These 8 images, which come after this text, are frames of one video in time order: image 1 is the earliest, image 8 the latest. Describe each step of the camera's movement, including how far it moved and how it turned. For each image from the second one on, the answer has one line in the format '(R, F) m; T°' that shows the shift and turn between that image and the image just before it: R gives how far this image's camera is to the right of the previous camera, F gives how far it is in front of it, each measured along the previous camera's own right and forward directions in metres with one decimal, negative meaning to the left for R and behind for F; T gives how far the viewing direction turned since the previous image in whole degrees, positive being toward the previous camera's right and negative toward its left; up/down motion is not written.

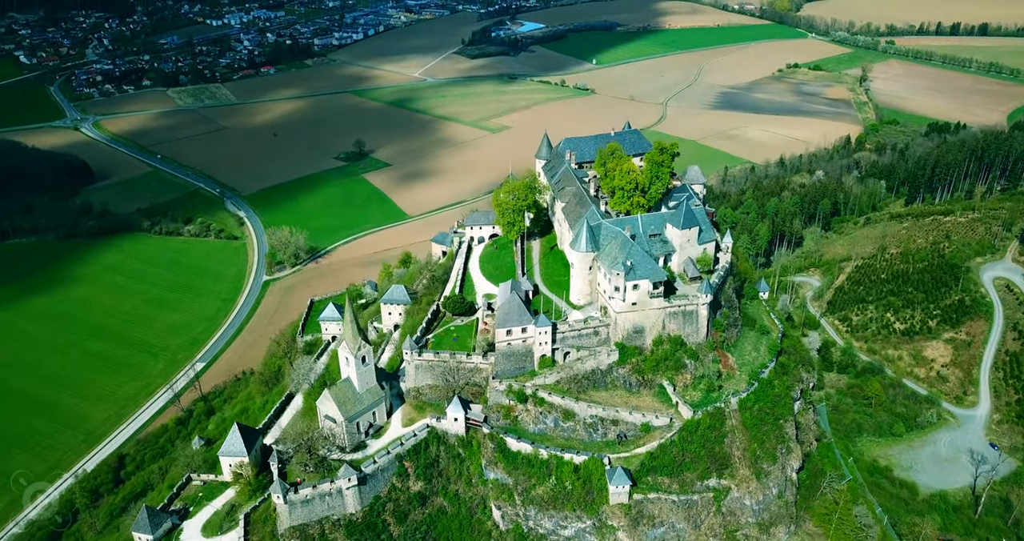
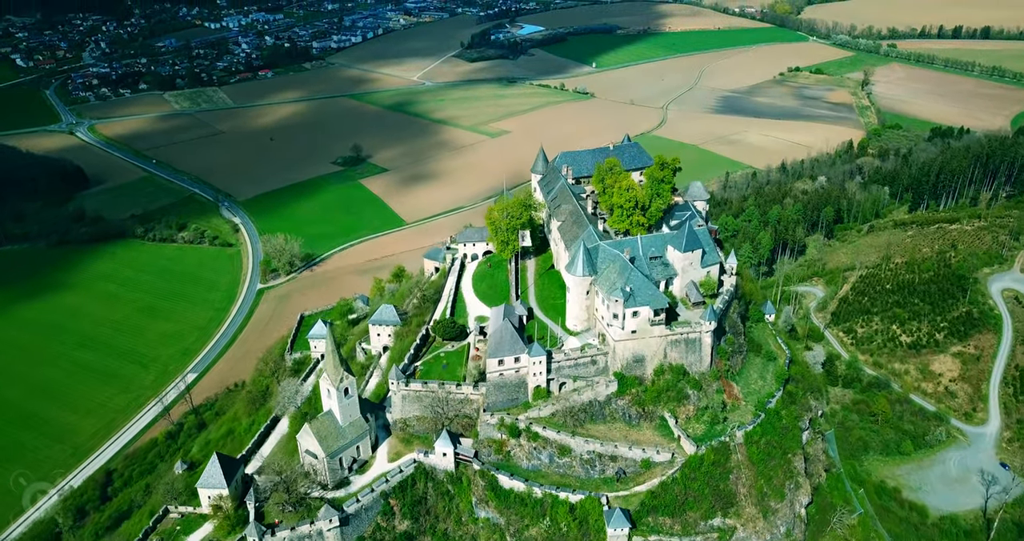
(+0.2, +1.3) m; 0°
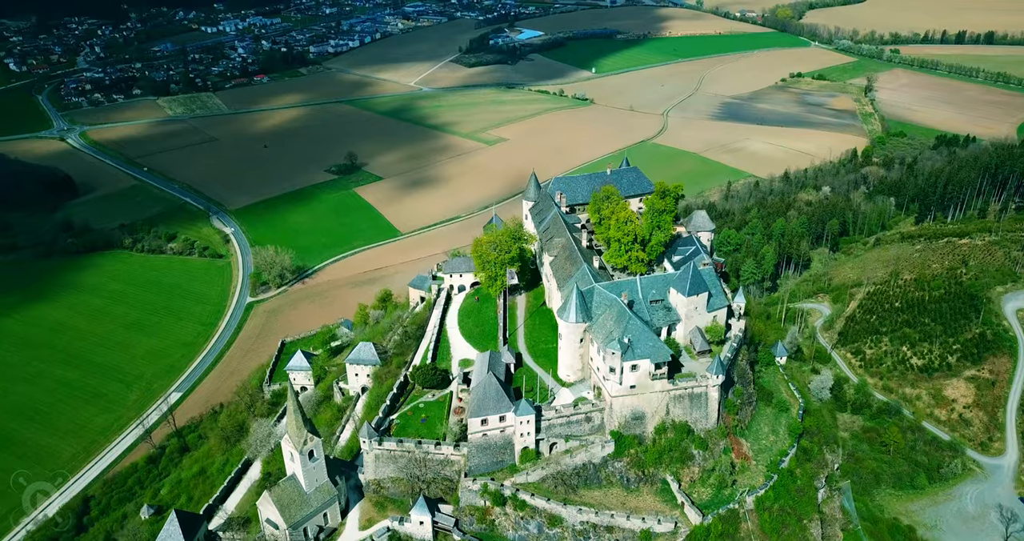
(+0.4, +2.2) m; 0°
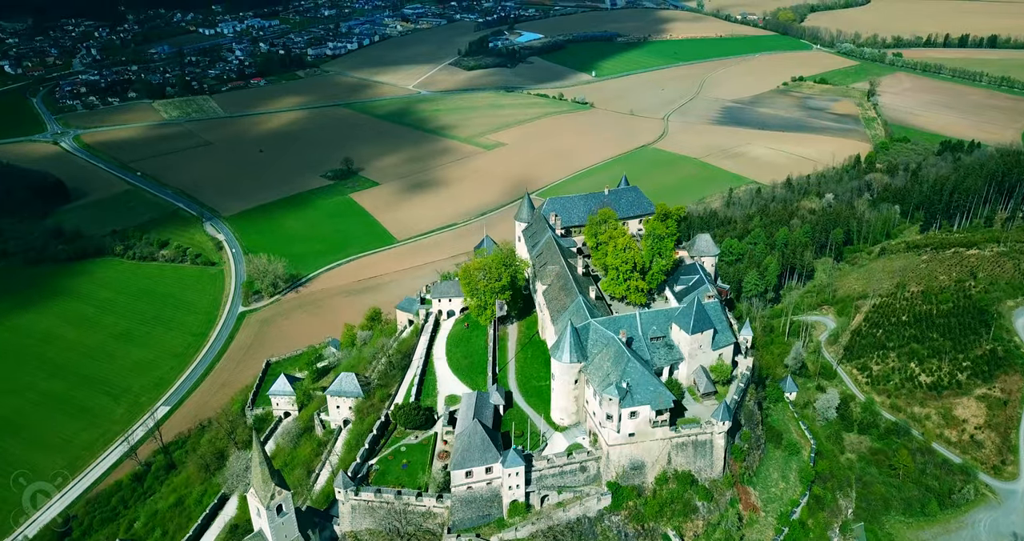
(+0.3, +1.6) m; 0°
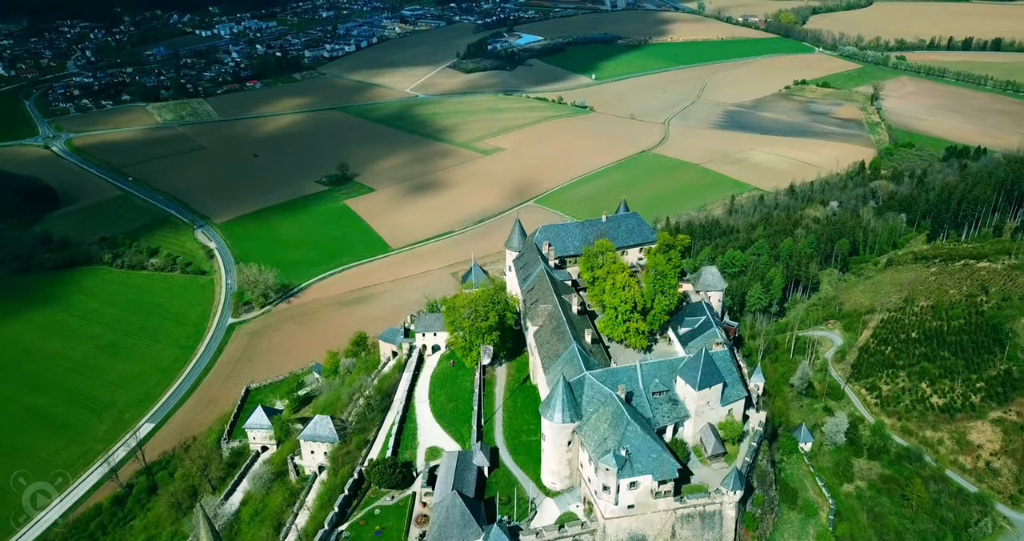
(+0.3, +2.1) m; 0°
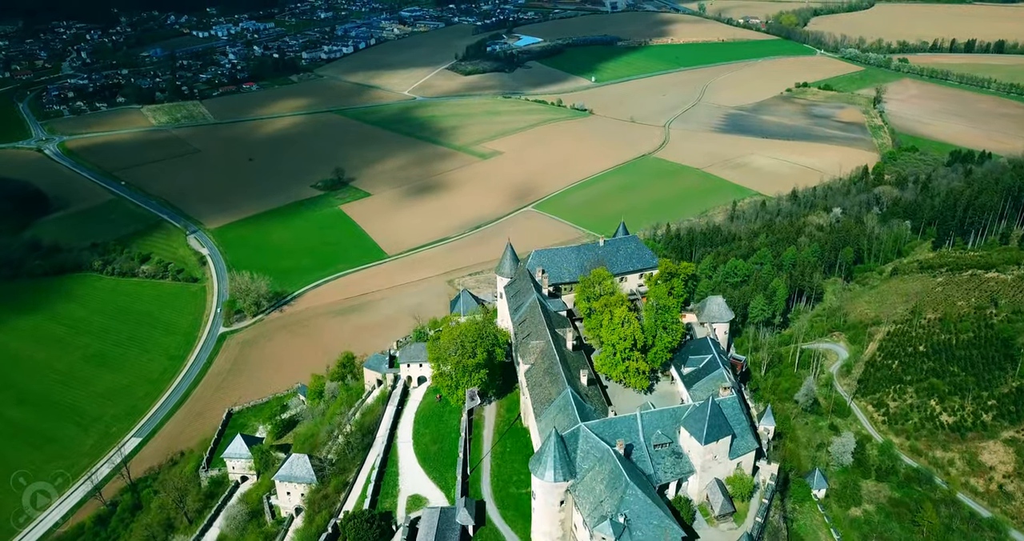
(+0.3, +1.6) m; 0°
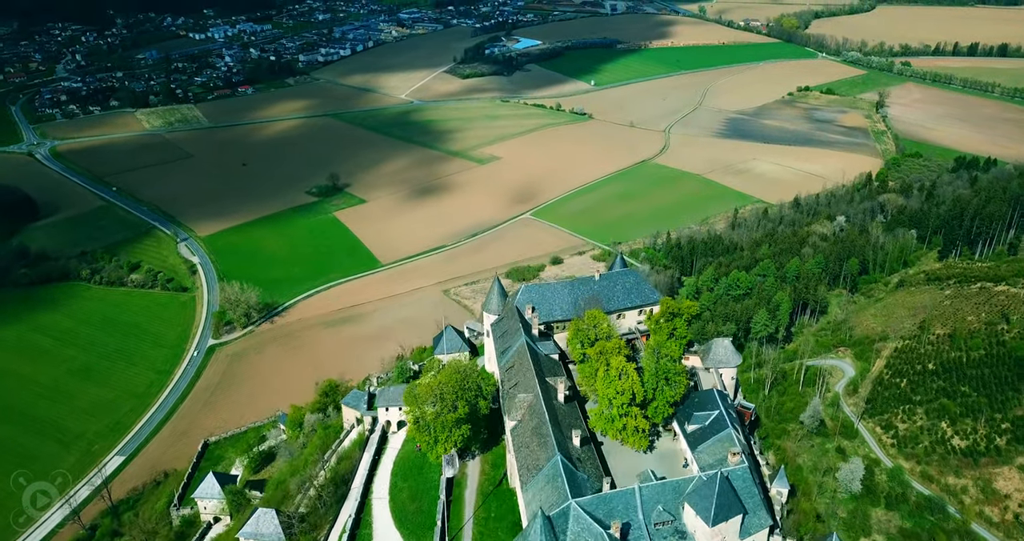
(+0.4, +1.9) m; 0°
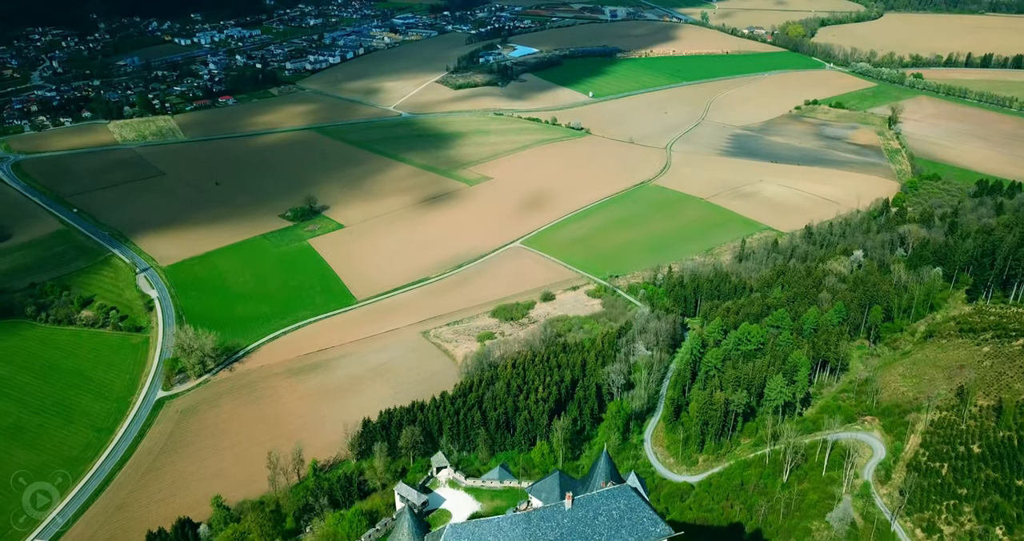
(+1.4, +7.6) m; 0°
